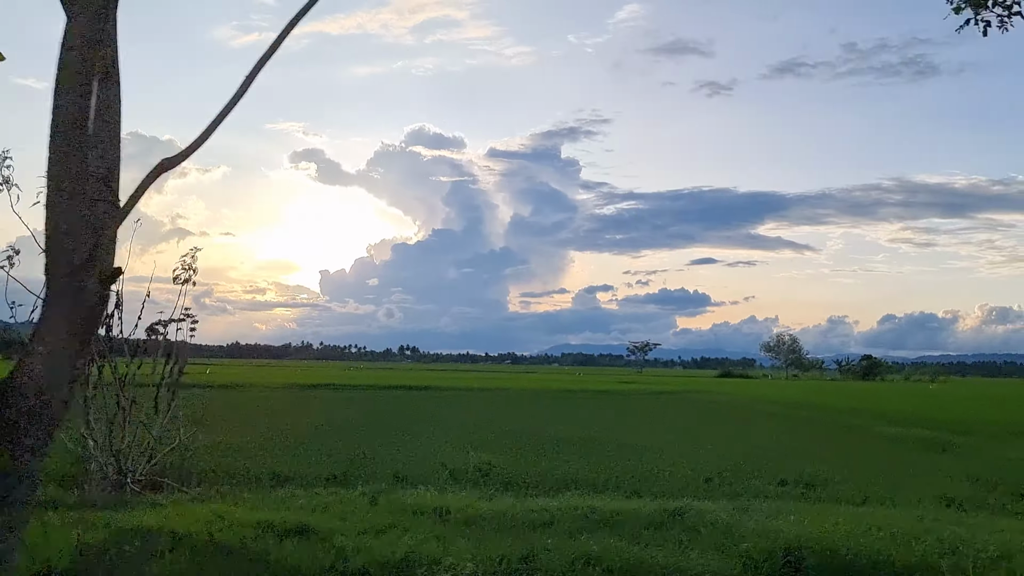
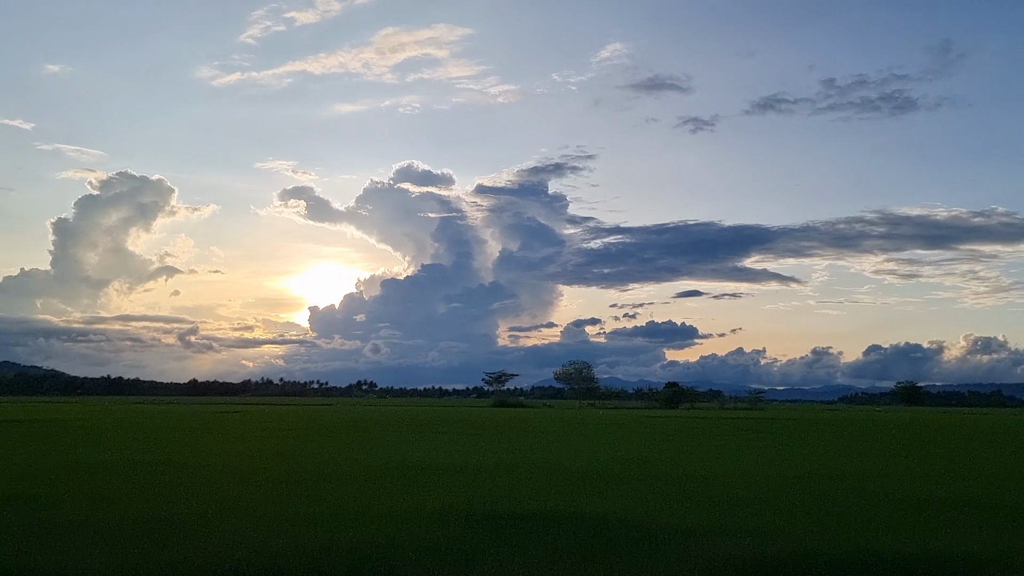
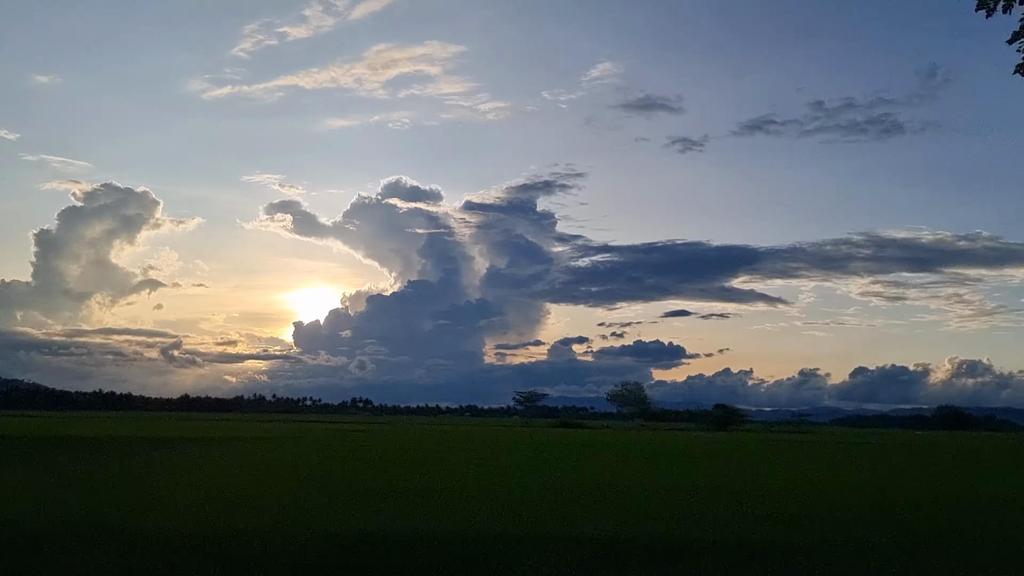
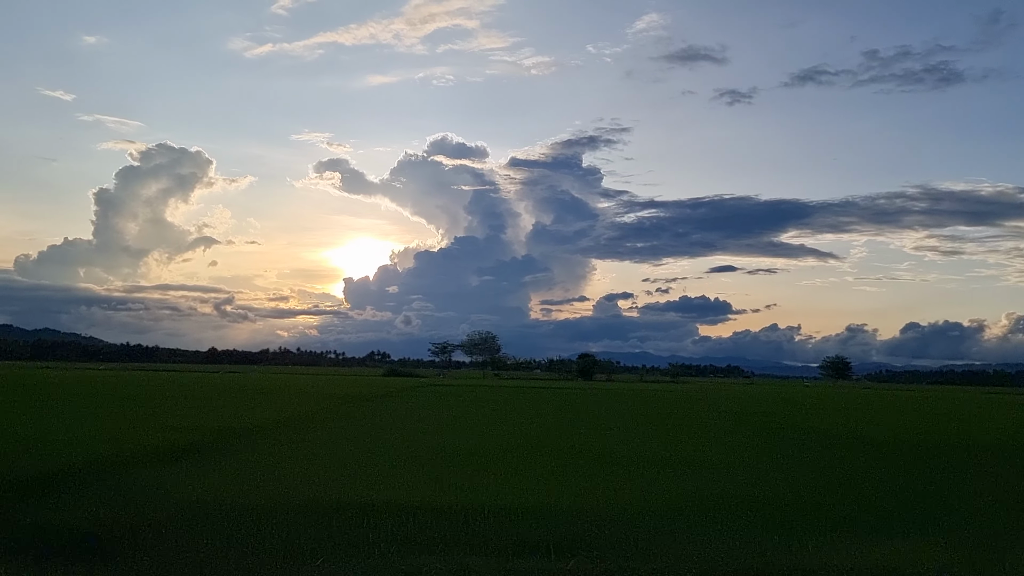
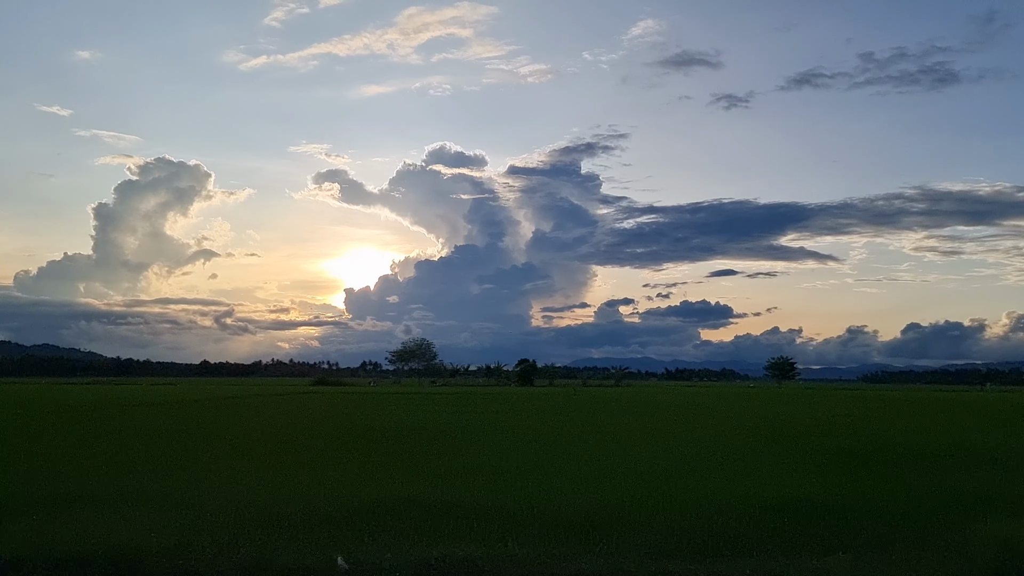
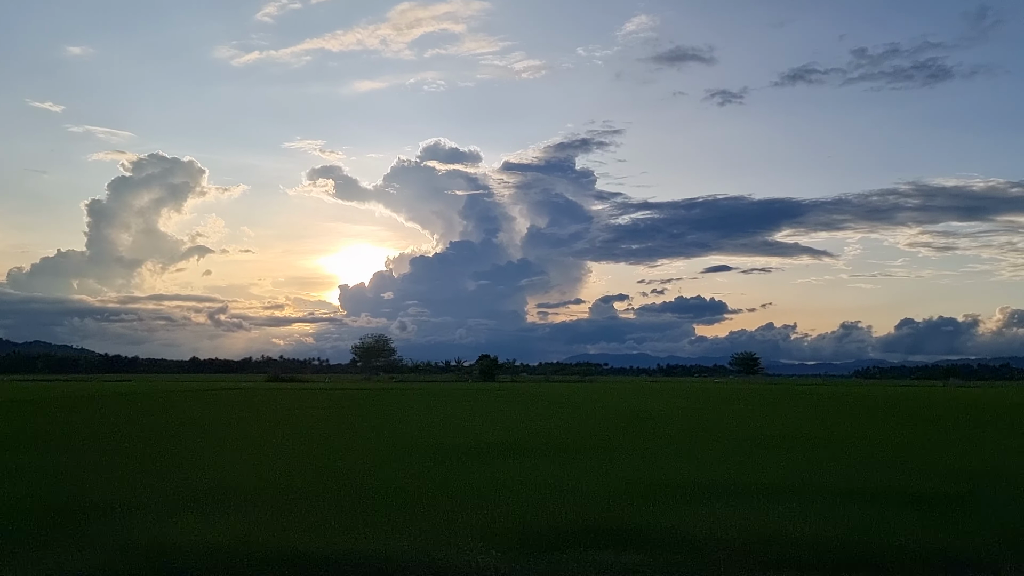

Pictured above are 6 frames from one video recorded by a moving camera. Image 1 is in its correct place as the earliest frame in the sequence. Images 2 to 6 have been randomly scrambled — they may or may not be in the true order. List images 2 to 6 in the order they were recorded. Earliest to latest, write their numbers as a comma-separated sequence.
3, 2, 4, 5, 6
